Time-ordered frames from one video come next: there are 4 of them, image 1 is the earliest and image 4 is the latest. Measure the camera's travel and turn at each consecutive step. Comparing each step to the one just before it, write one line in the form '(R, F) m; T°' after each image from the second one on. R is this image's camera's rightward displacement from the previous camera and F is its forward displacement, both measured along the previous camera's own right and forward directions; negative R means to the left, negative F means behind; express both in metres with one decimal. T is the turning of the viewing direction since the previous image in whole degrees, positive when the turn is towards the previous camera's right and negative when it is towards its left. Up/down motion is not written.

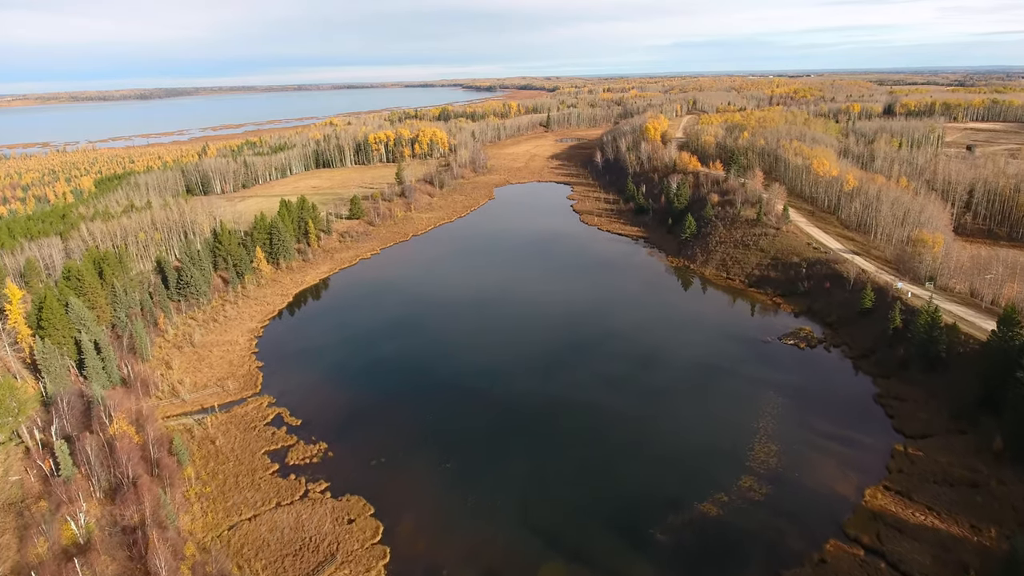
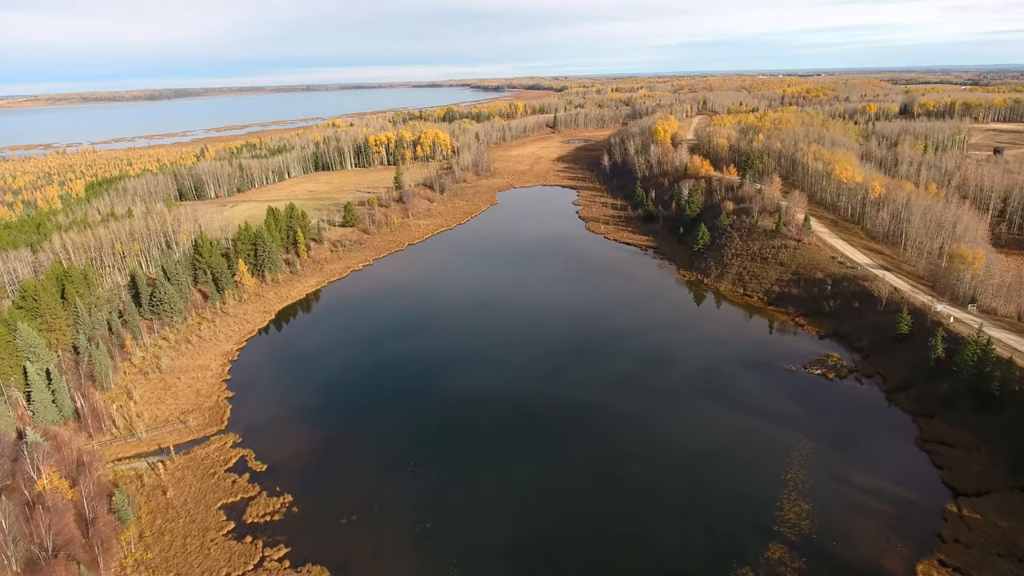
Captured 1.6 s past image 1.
(+0.6, +3.0) m; -1°
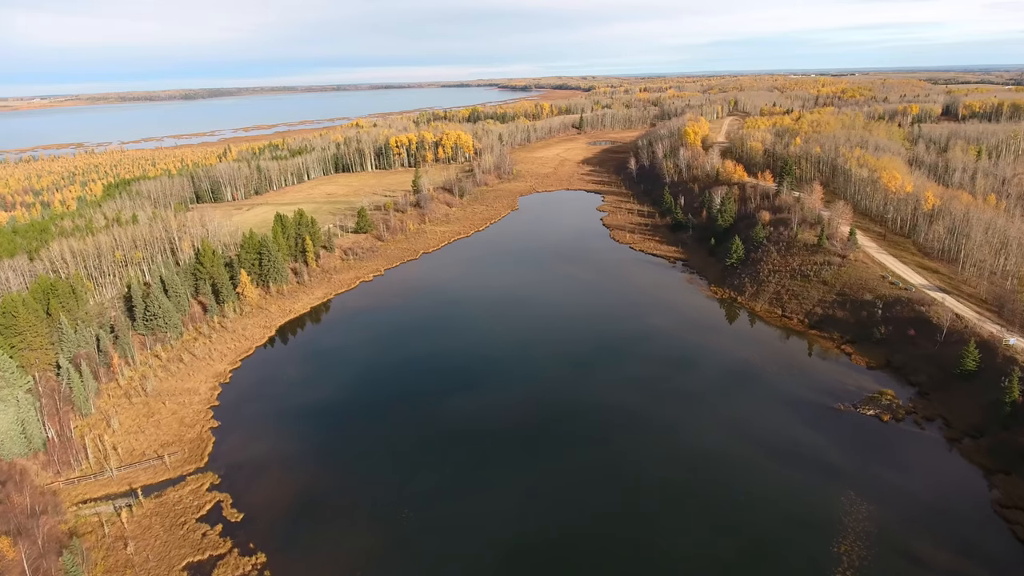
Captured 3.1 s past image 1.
(+0.5, +2.9) m; -3°
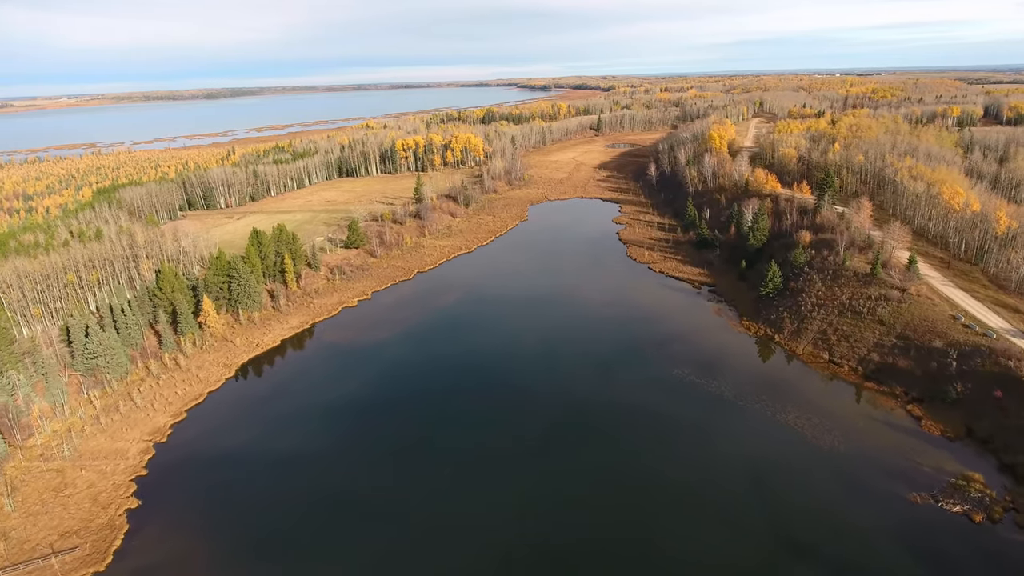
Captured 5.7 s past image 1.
(+1.2, +5.3) m; -2°
